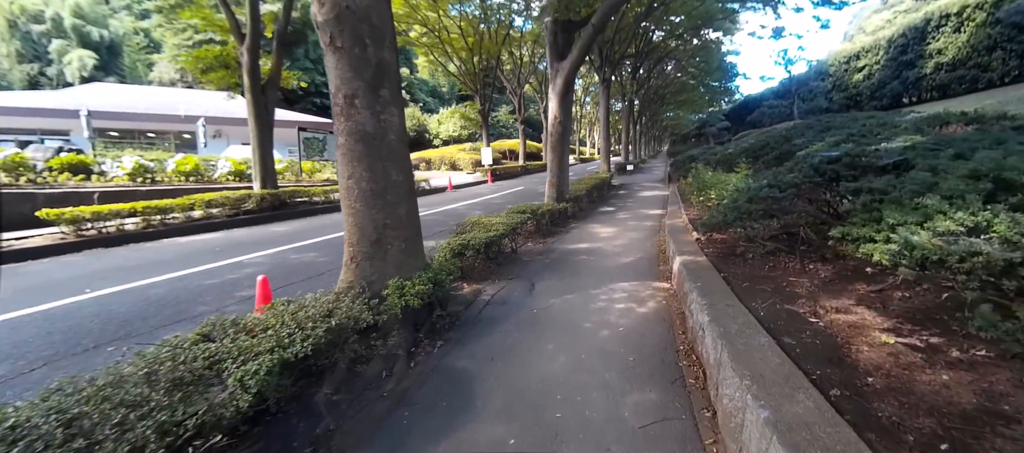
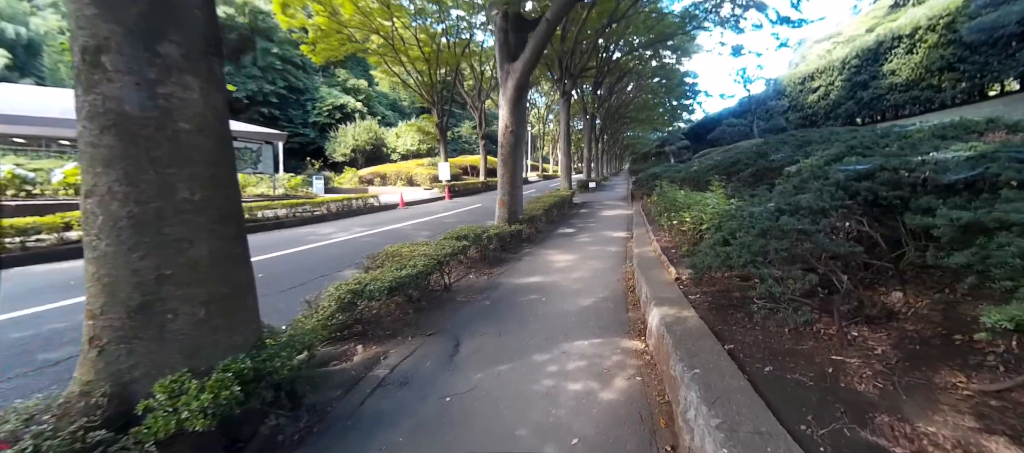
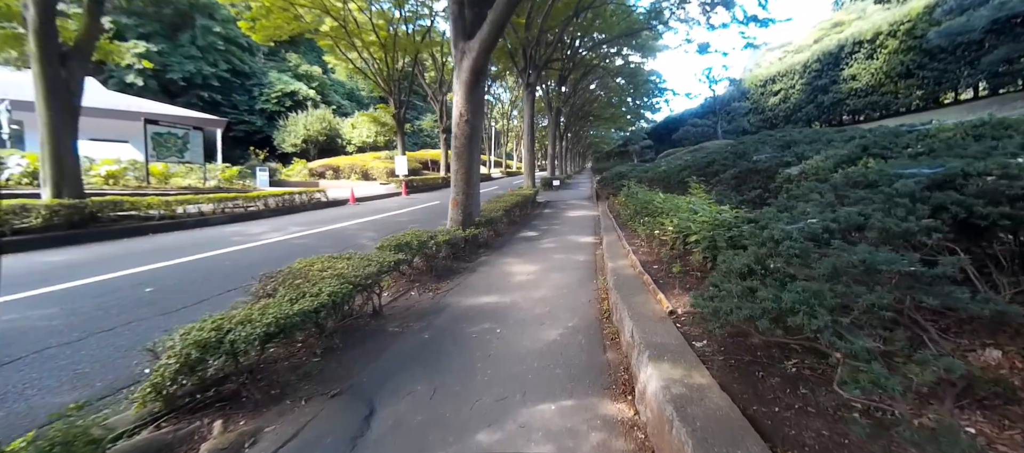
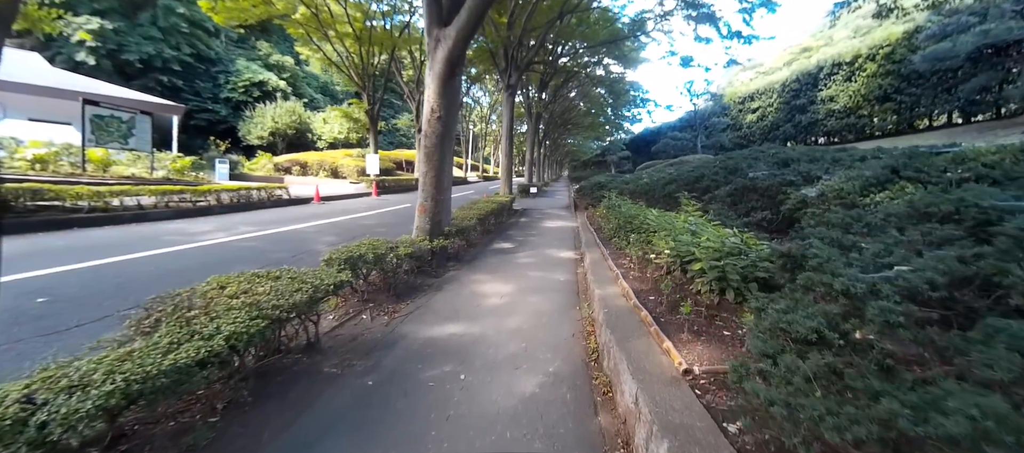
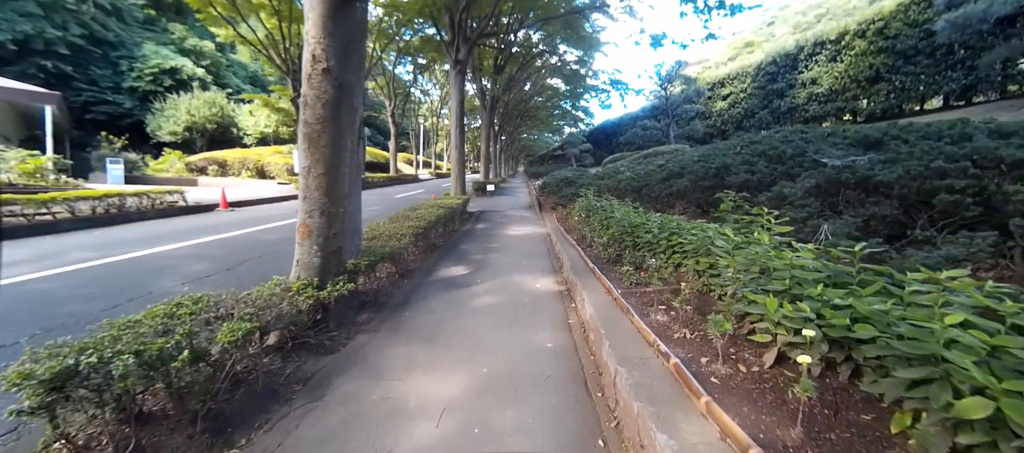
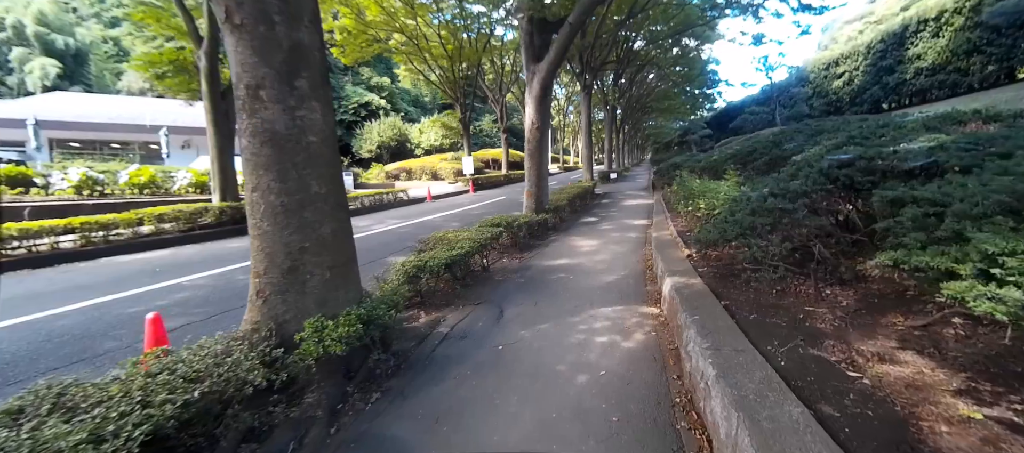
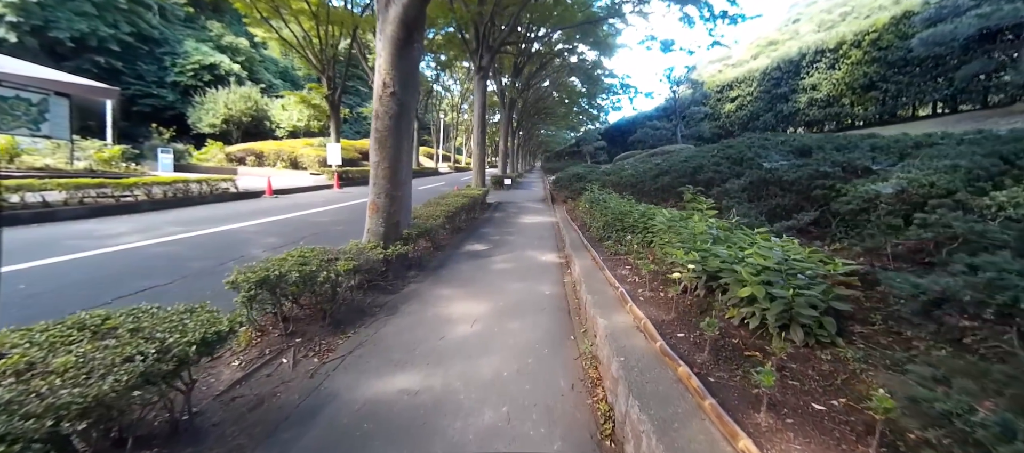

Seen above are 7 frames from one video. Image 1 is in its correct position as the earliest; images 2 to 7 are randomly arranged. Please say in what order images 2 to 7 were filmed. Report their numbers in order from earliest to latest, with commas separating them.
6, 2, 3, 4, 7, 5
